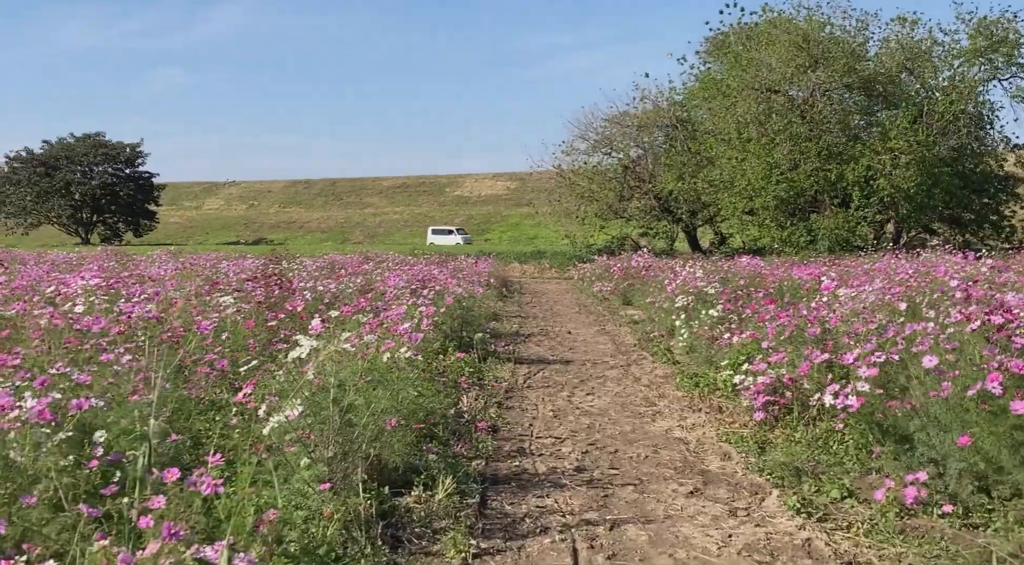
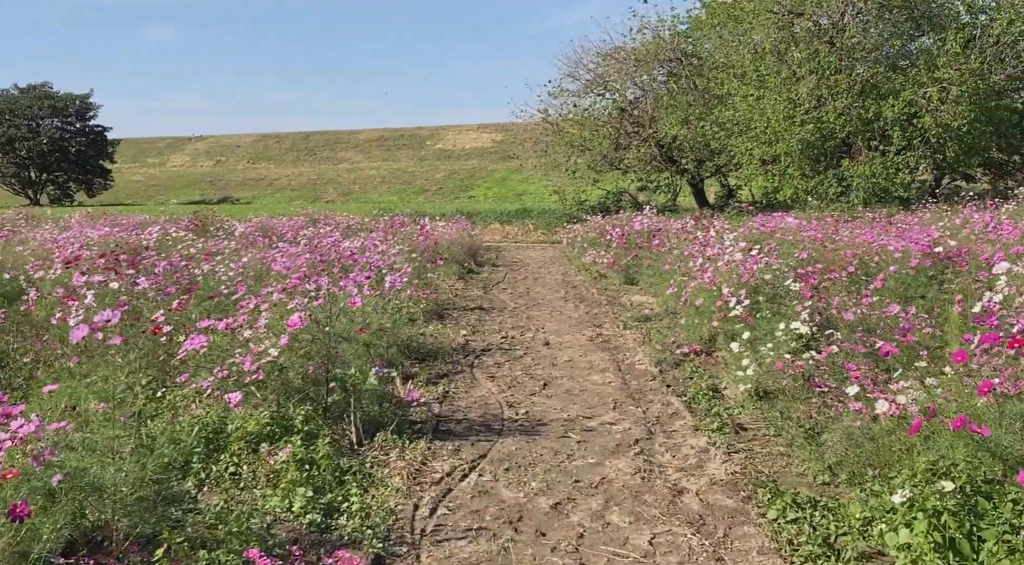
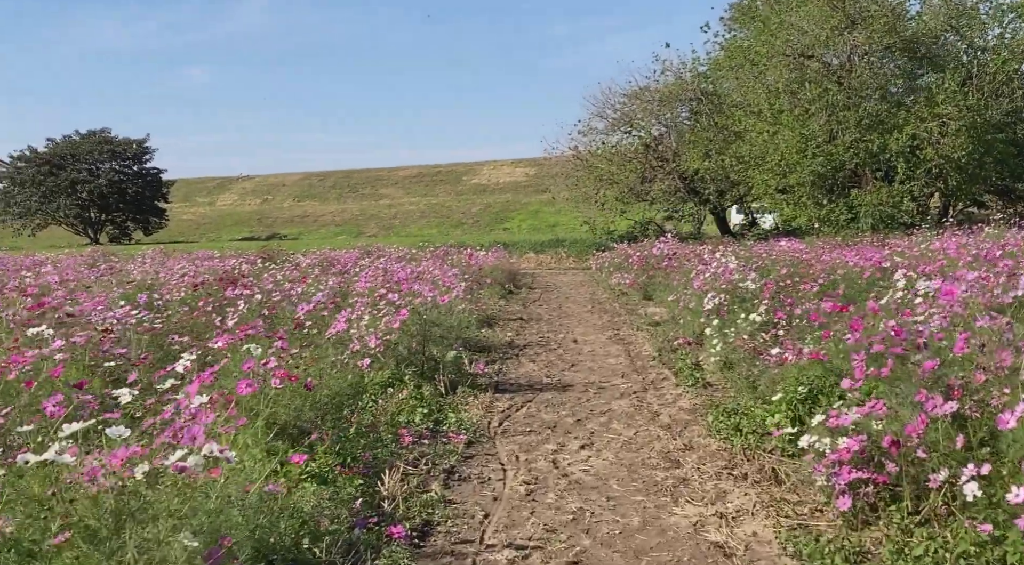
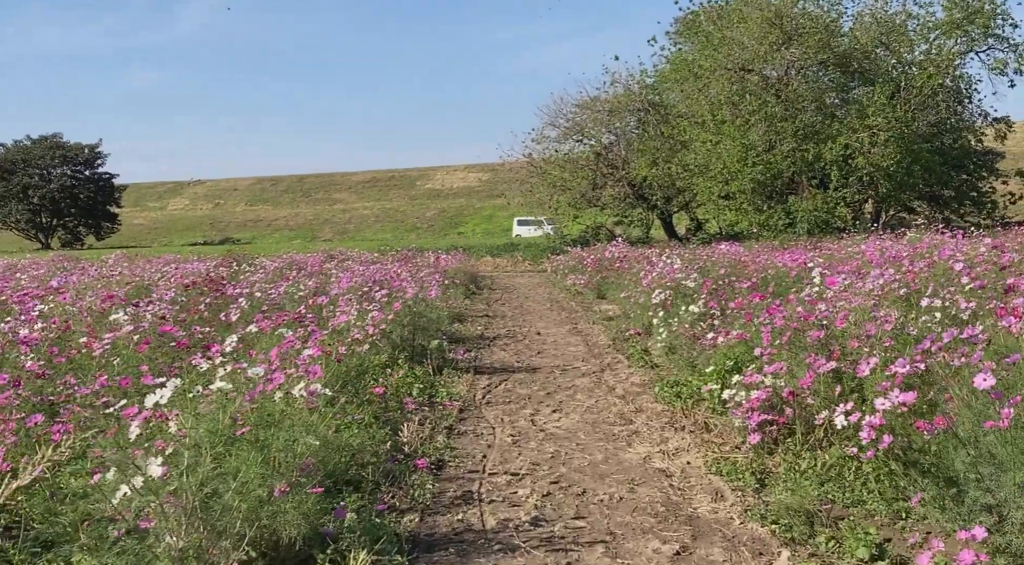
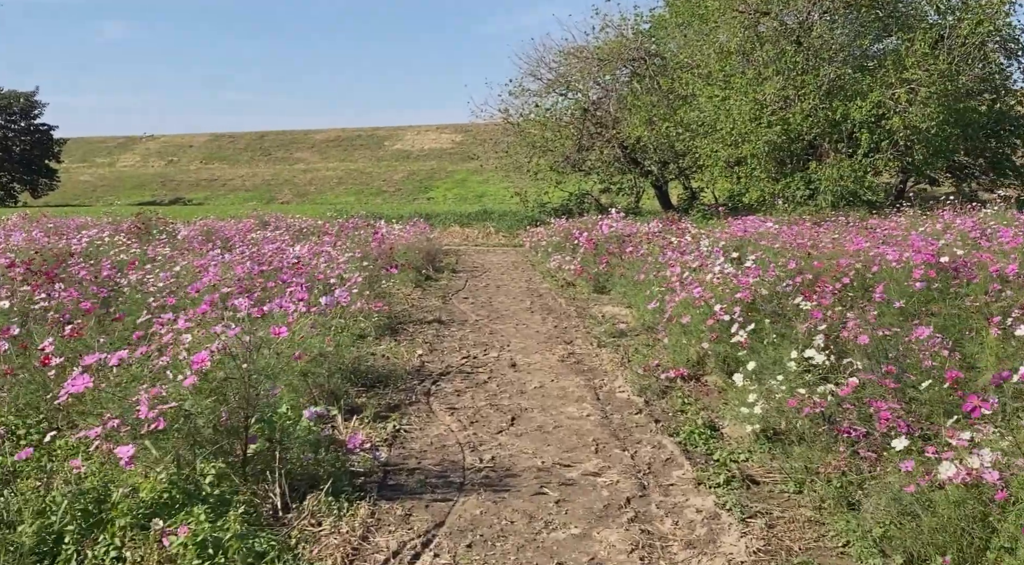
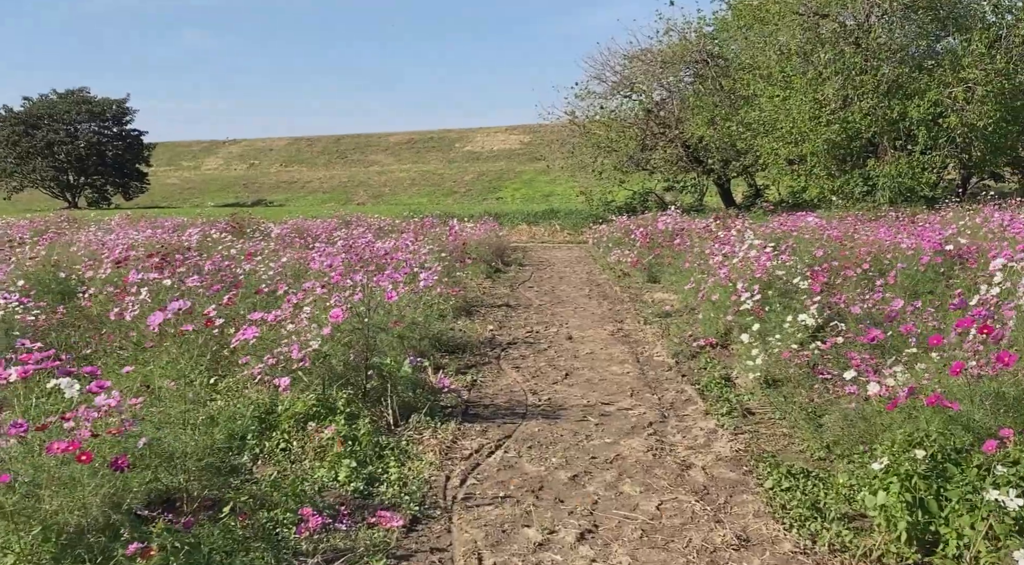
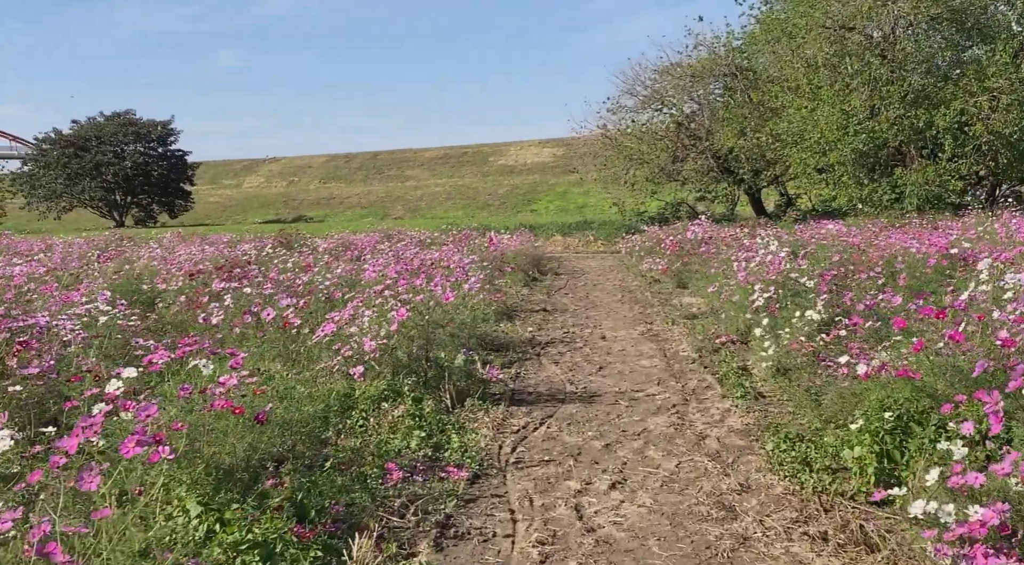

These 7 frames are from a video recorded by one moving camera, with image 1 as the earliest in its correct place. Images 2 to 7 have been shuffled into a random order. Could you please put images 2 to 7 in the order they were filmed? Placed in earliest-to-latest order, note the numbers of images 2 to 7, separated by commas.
4, 3, 7, 6, 2, 5
